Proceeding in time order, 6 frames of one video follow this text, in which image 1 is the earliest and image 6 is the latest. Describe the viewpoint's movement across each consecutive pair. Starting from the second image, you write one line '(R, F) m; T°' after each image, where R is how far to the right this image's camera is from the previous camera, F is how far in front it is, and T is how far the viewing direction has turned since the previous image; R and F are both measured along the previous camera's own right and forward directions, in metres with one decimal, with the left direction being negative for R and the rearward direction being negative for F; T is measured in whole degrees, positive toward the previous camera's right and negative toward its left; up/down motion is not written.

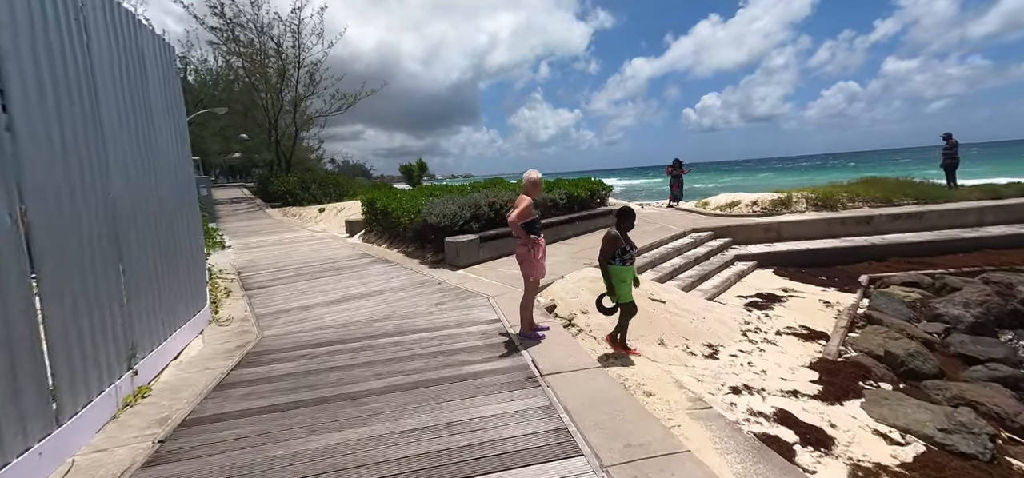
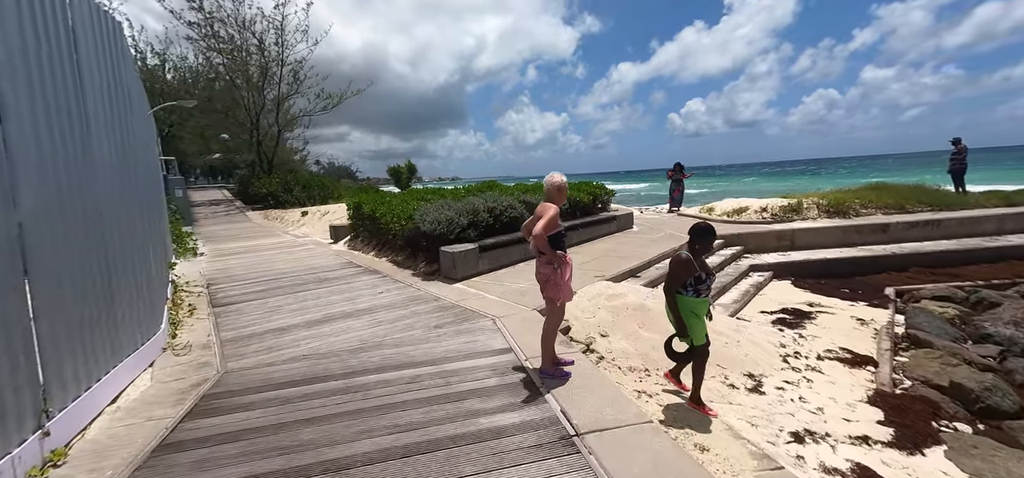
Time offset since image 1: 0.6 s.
(-0.2, +0.6) m; +2°
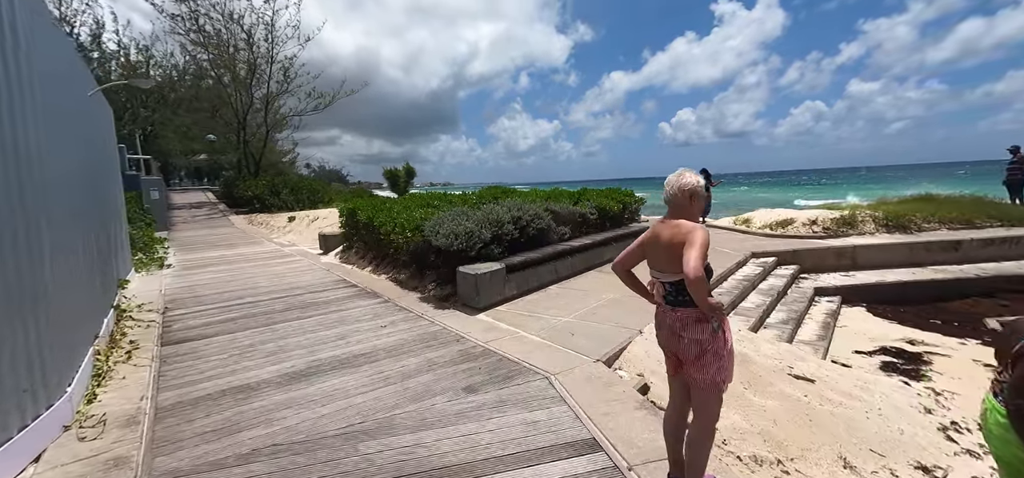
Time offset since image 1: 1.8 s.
(-0.5, +1.2) m; +1°
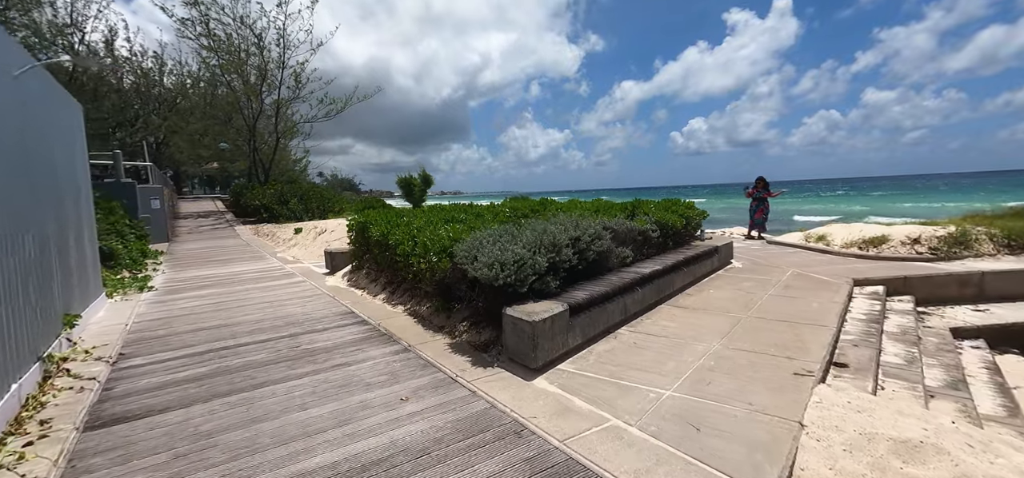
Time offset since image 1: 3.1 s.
(-0.5, +1.3) m; -1°
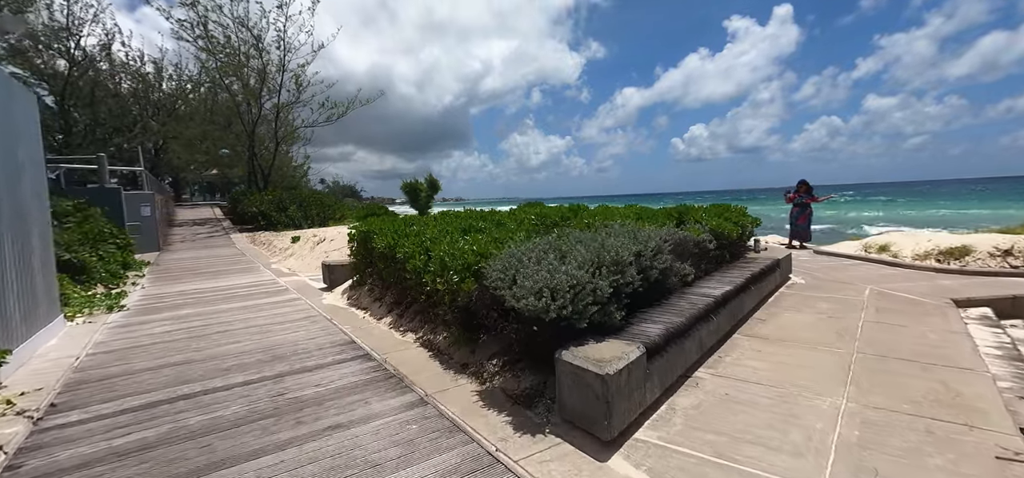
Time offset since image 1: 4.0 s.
(-0.3, +0.9) m; 0°
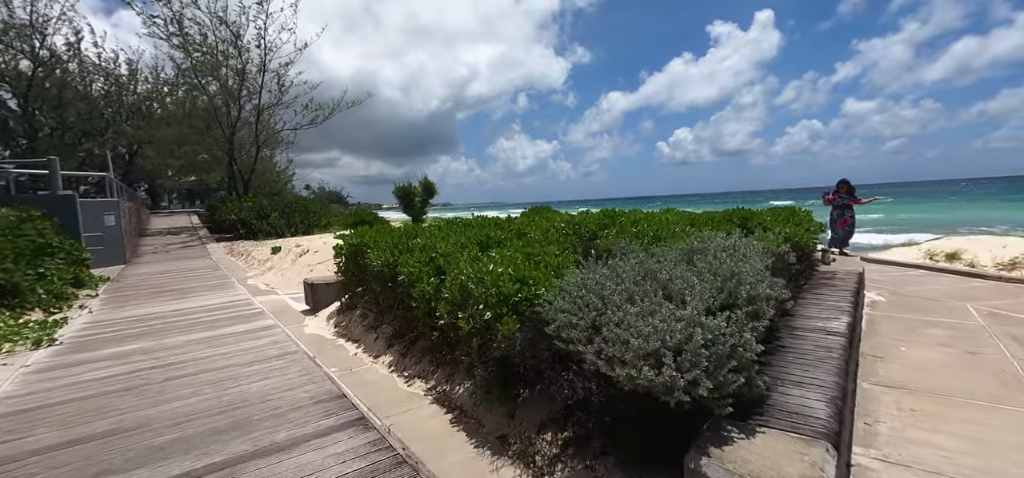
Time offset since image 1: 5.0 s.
(-0.4, +1.1) m; +2°
